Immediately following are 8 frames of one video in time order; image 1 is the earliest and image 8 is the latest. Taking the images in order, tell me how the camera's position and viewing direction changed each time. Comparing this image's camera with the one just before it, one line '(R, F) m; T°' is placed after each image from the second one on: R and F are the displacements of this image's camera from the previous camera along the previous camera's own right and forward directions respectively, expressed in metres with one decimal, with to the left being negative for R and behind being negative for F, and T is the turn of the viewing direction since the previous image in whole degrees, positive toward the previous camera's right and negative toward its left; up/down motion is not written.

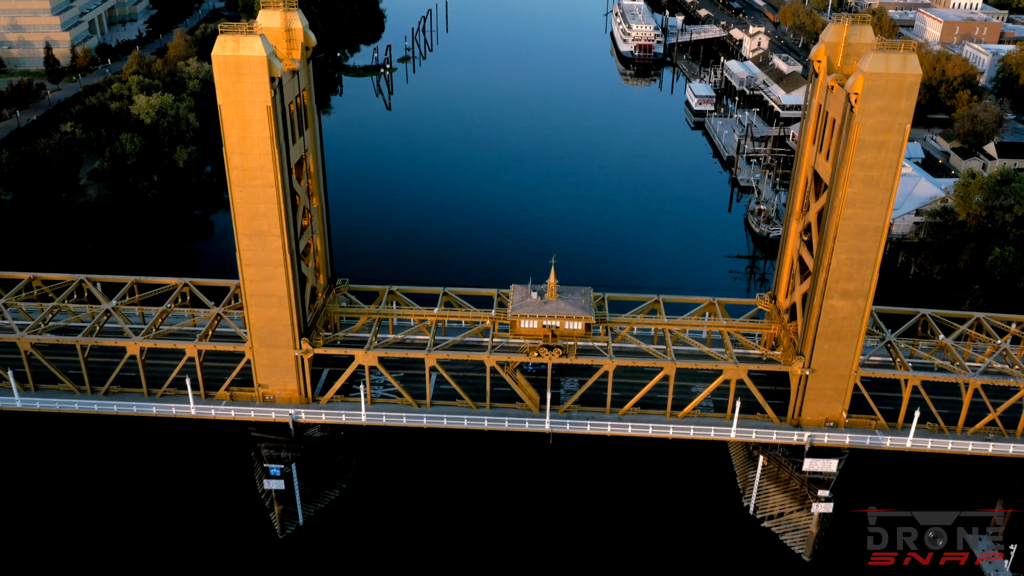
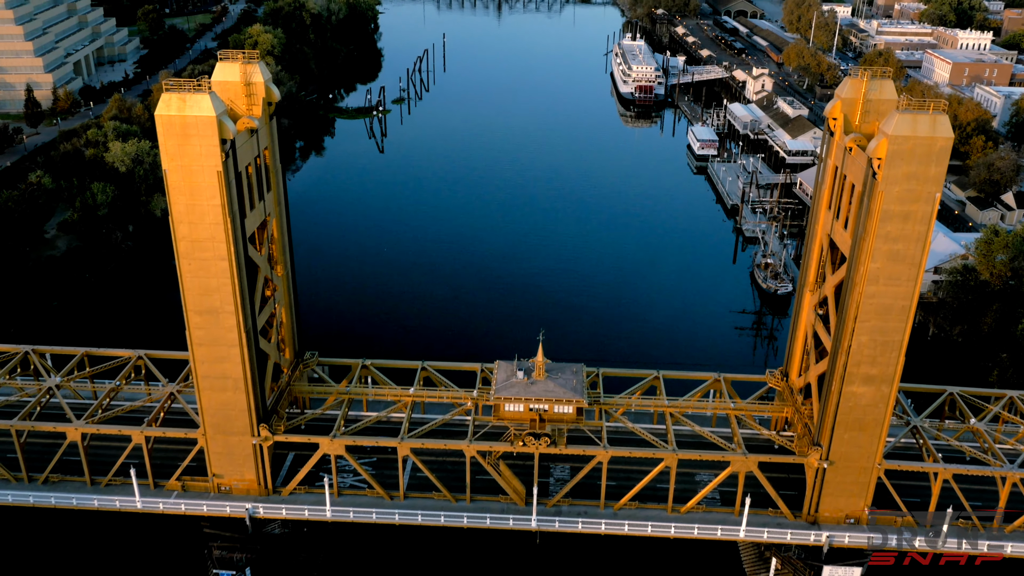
(+0.5, +2.5) m; 0°
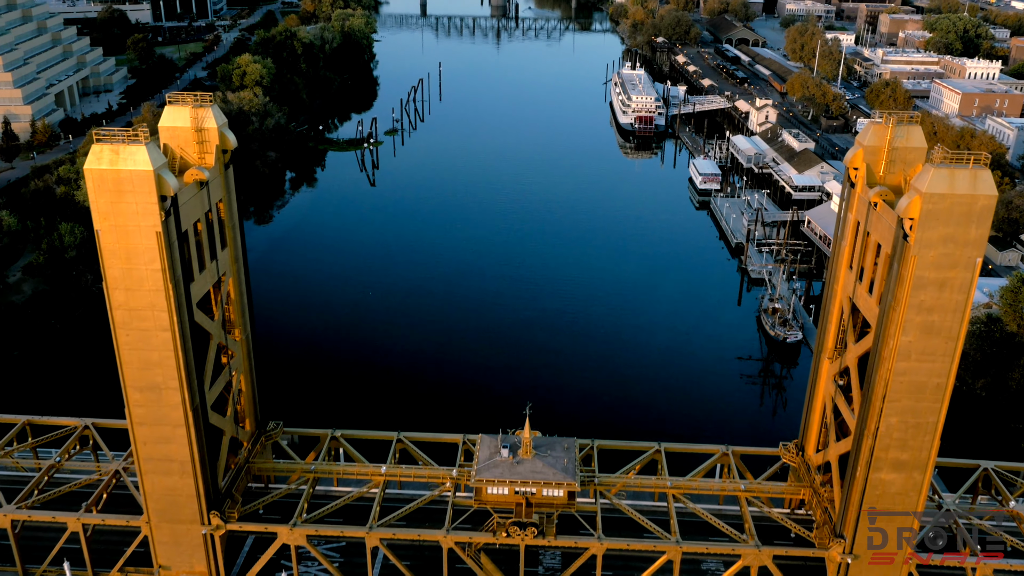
(+0.4, +2.4) m; 0°
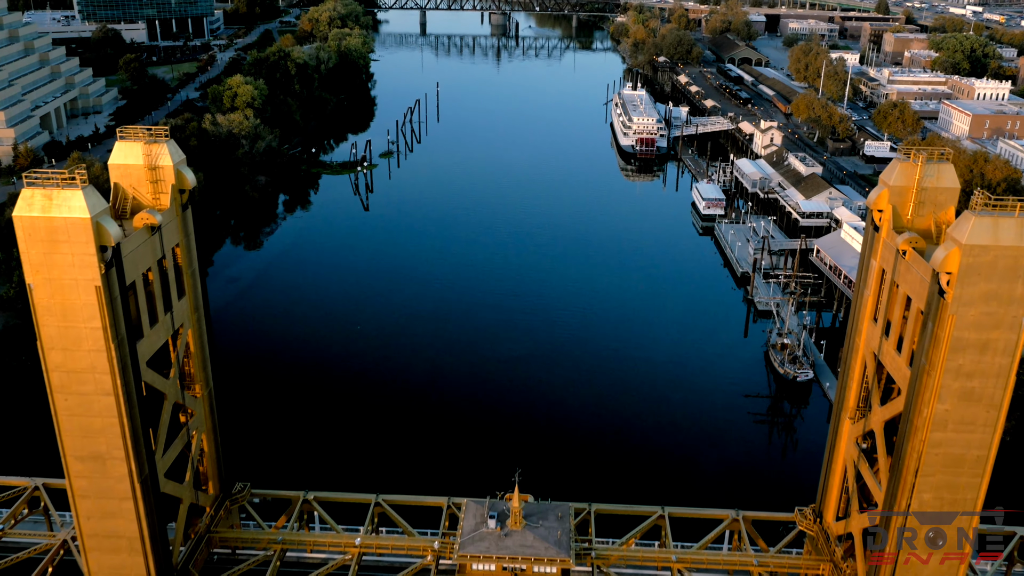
(+0.3, +2.0) m; 0°
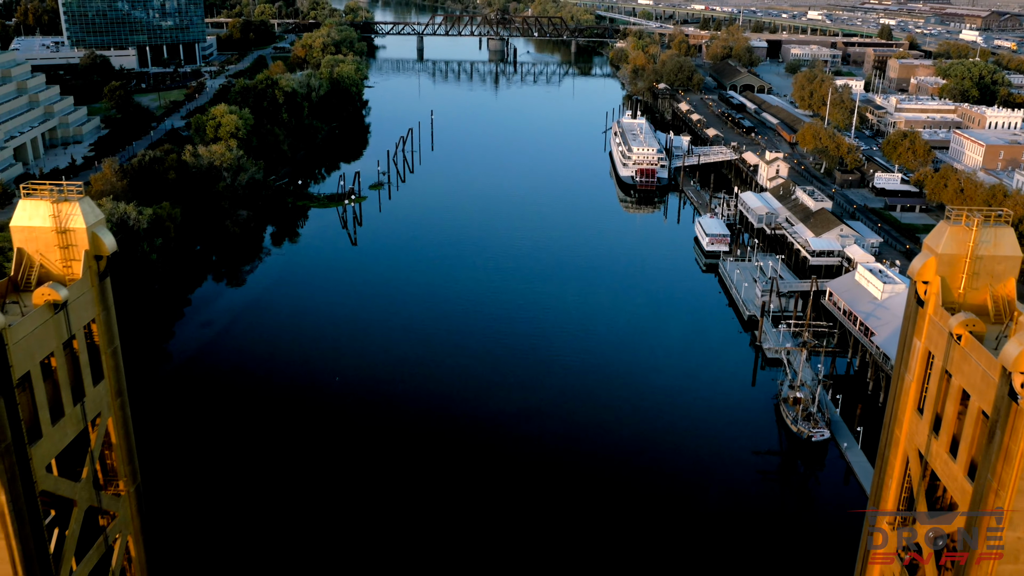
(+0.4, +2.8) m; 0°
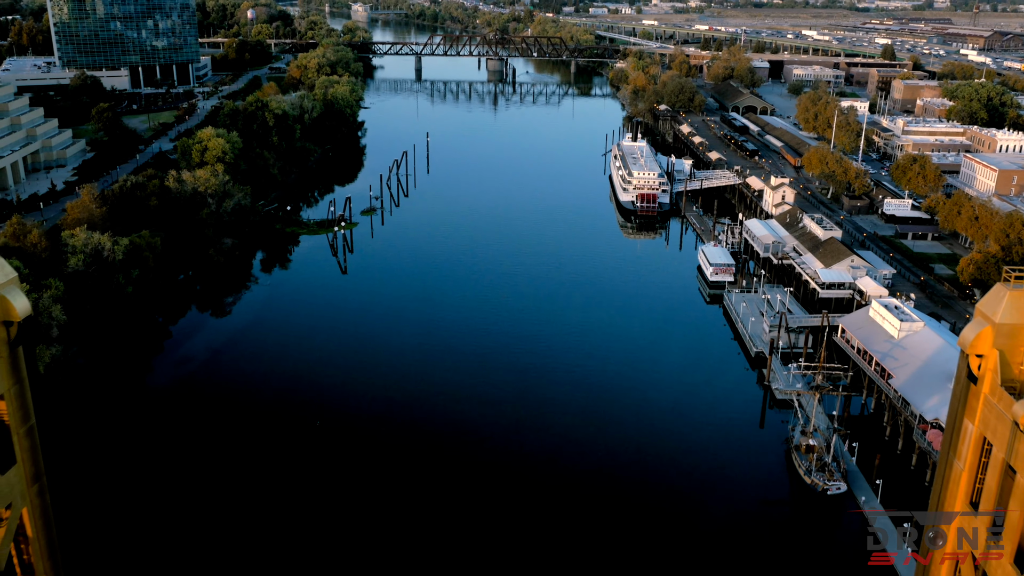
(+0.3, +2.3) m; 0°
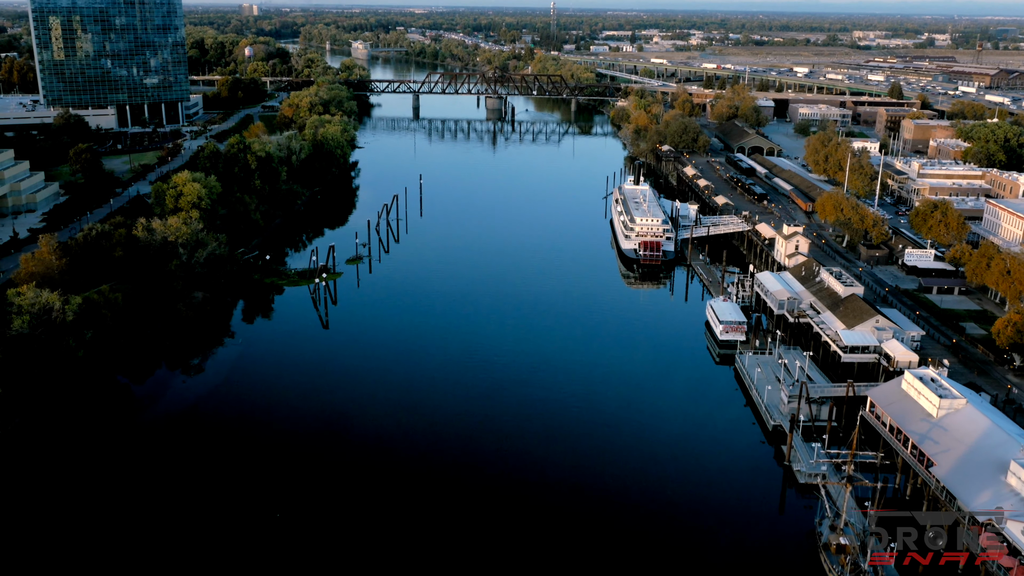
(+0.5, +4.0) m; 0°
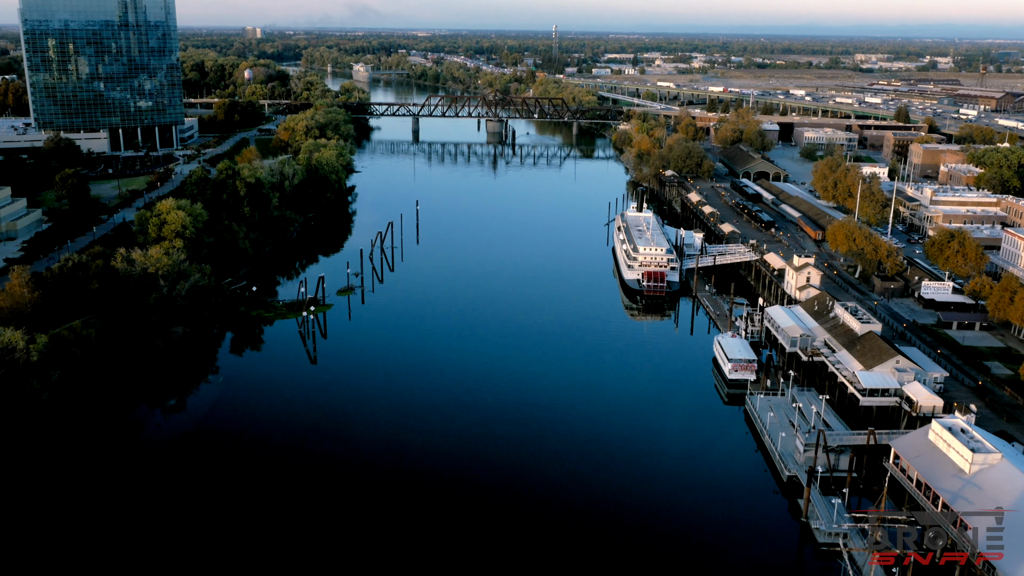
(+0.3, +2.5) m; 0°
